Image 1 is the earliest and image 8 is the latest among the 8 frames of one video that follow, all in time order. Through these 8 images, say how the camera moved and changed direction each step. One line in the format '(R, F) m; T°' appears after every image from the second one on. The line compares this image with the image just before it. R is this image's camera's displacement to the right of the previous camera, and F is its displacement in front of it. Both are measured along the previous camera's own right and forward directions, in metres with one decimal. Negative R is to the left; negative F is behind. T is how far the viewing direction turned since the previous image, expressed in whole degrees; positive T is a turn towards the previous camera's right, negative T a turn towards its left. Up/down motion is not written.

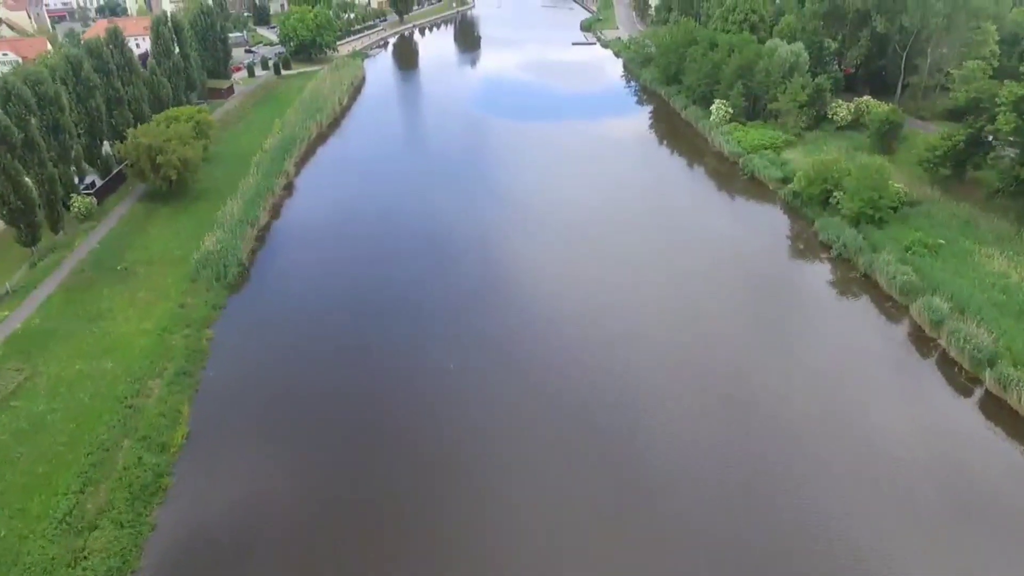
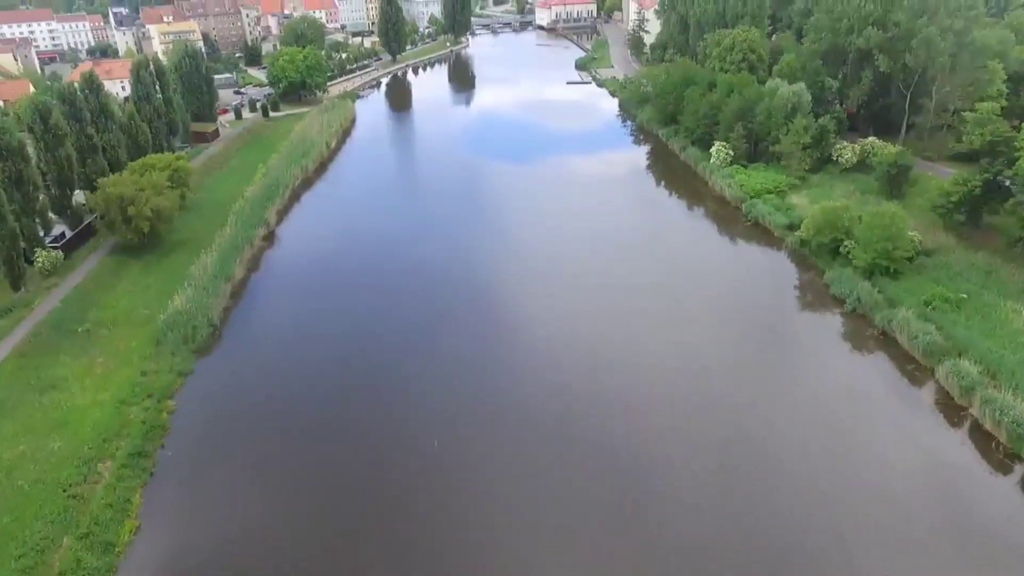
(+0.2, +1.4) m; 0°
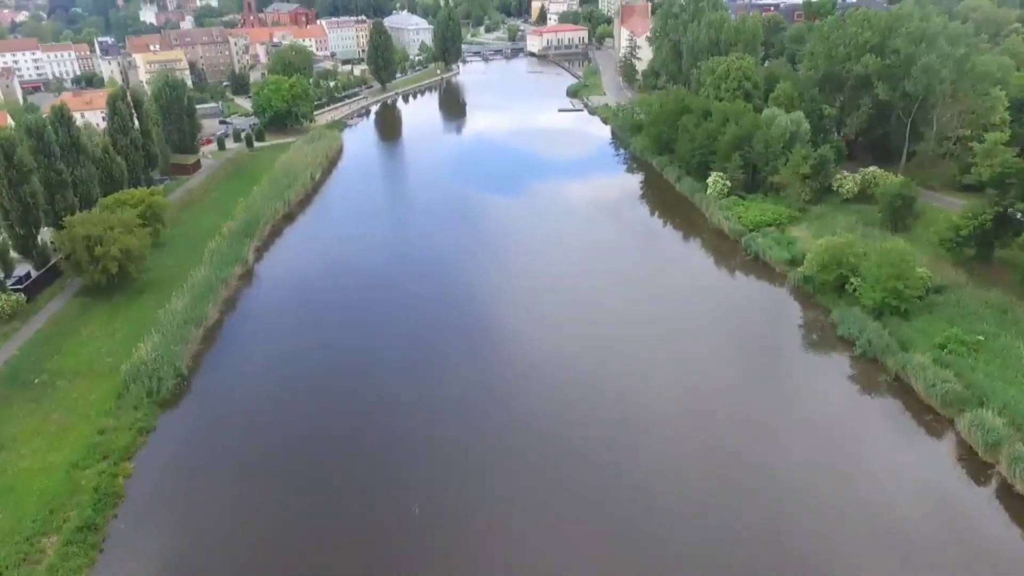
(+0.2, +1.2) m; 0°
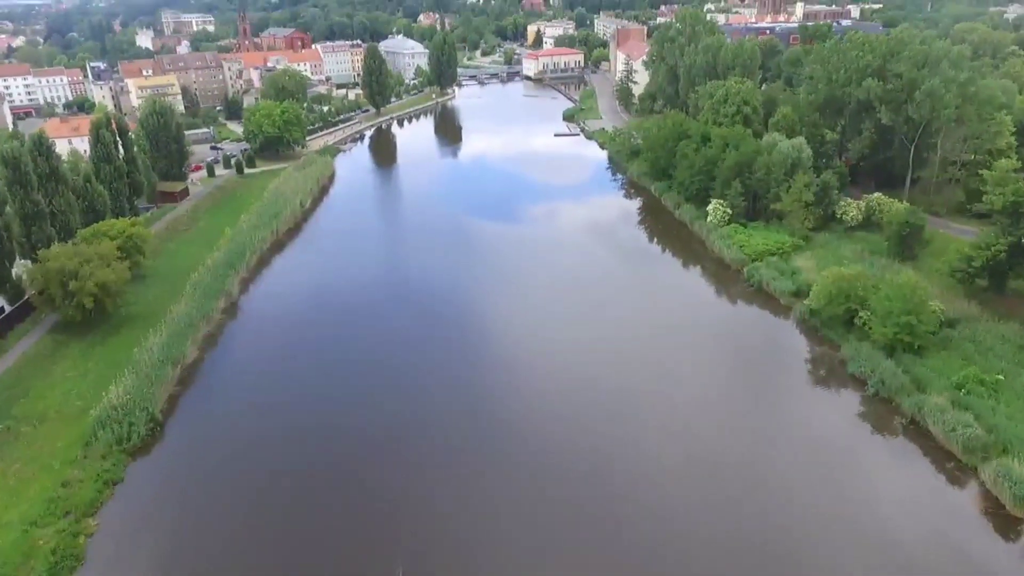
(+0.1, +0.9) m; 0°
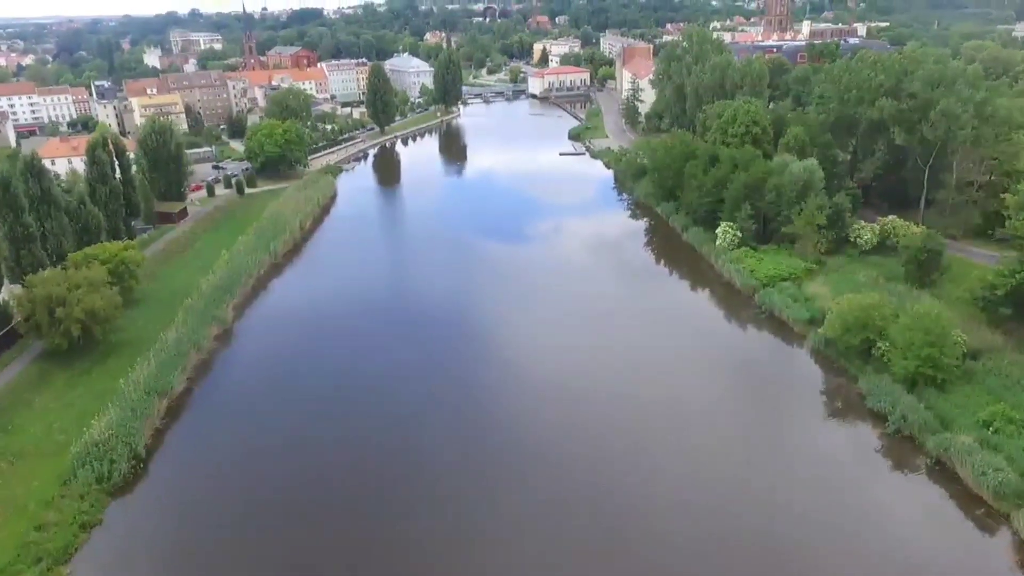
(+0.1, +0.8) m; -1°
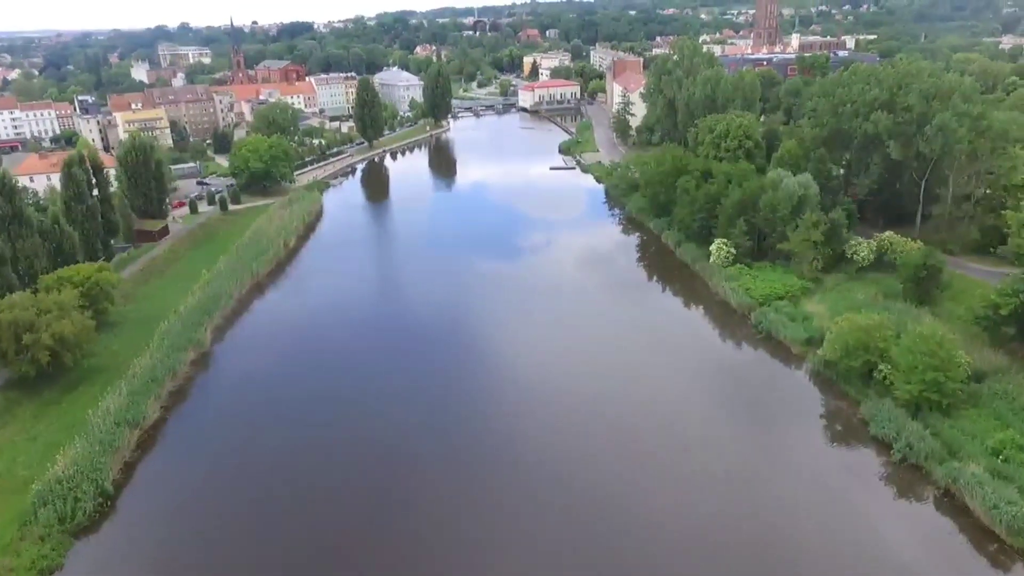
(+0.1, +0.7) m; +1°
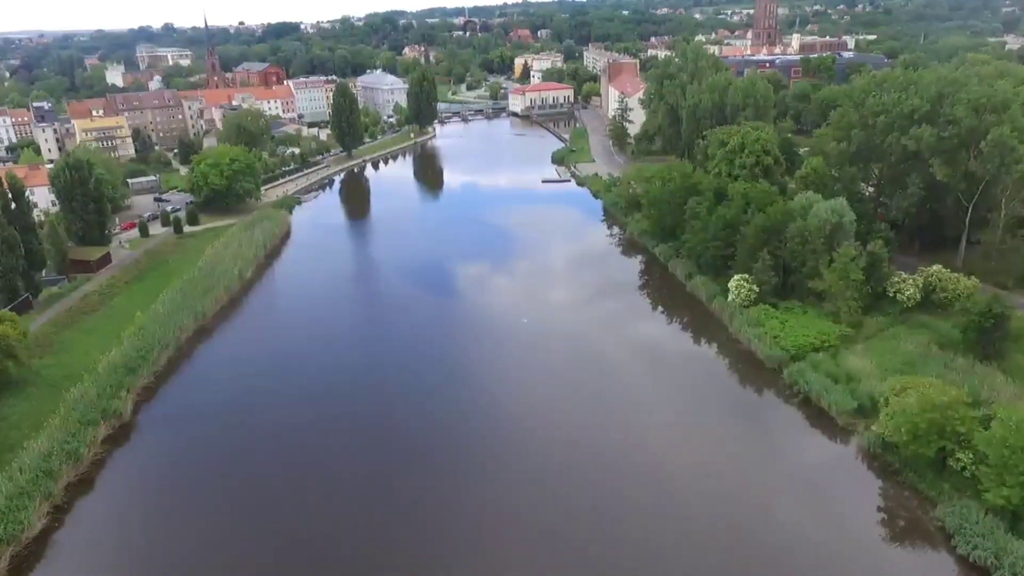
(+0.2, +3.9) m; +1°
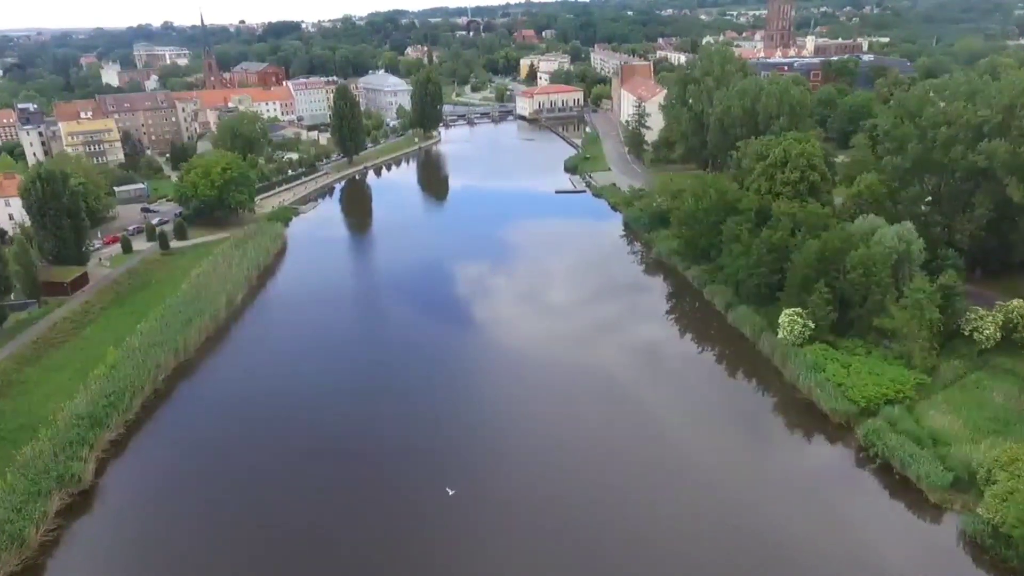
(-0.6, +2.7) m; 0°
